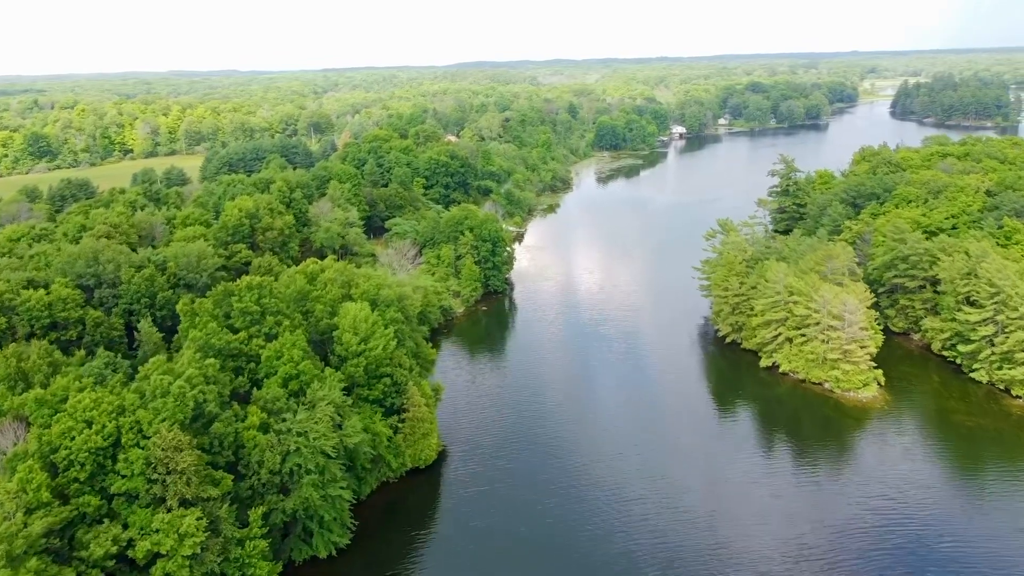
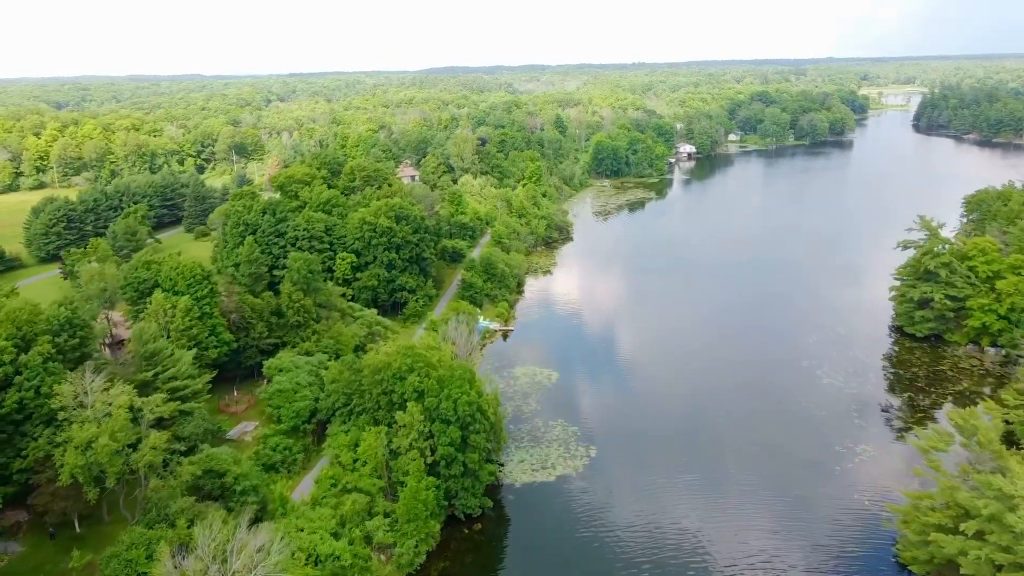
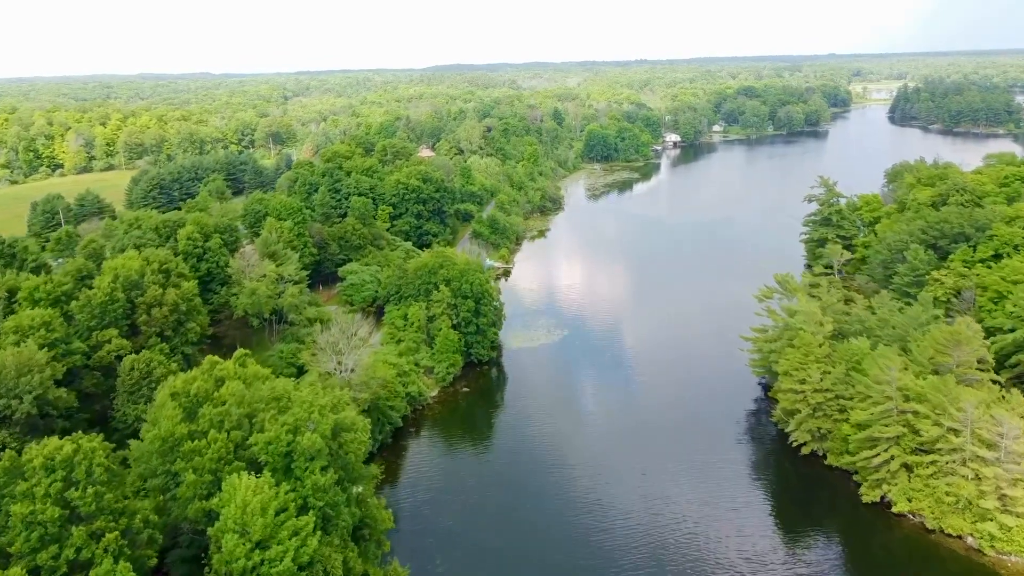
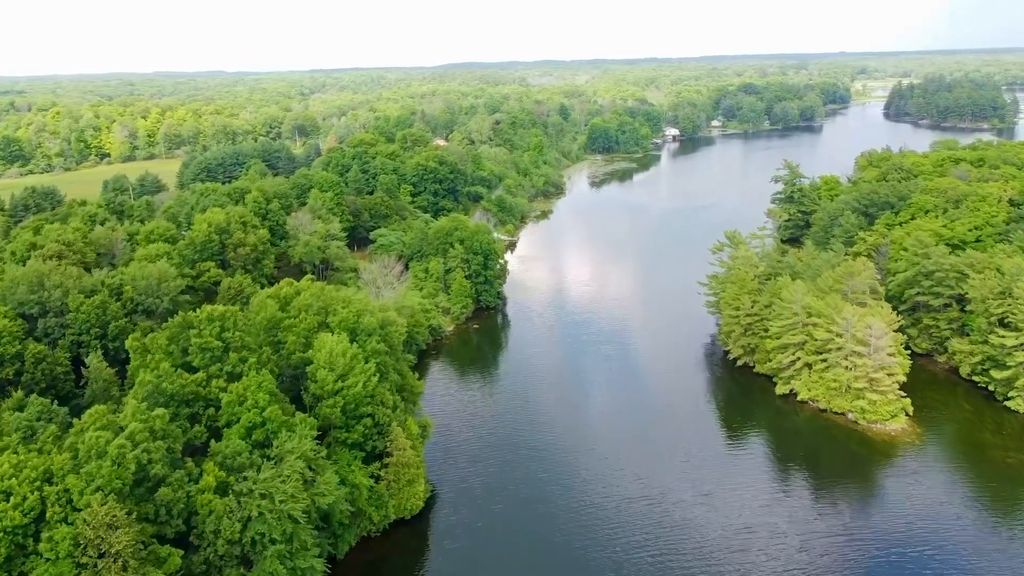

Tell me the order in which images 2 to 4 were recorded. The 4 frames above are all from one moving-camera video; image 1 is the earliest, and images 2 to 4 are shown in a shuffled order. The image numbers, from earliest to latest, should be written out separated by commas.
4, 3, 2
